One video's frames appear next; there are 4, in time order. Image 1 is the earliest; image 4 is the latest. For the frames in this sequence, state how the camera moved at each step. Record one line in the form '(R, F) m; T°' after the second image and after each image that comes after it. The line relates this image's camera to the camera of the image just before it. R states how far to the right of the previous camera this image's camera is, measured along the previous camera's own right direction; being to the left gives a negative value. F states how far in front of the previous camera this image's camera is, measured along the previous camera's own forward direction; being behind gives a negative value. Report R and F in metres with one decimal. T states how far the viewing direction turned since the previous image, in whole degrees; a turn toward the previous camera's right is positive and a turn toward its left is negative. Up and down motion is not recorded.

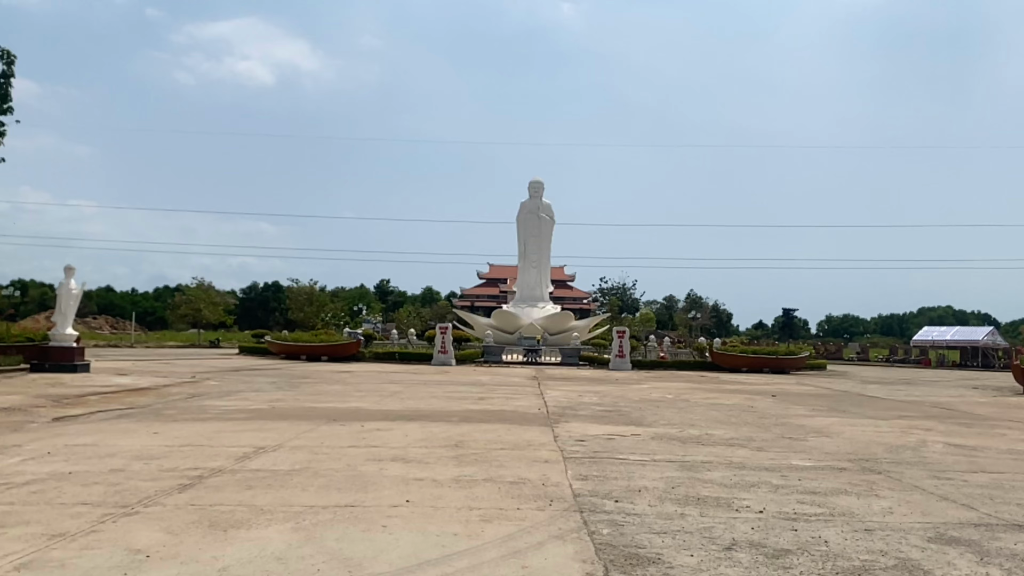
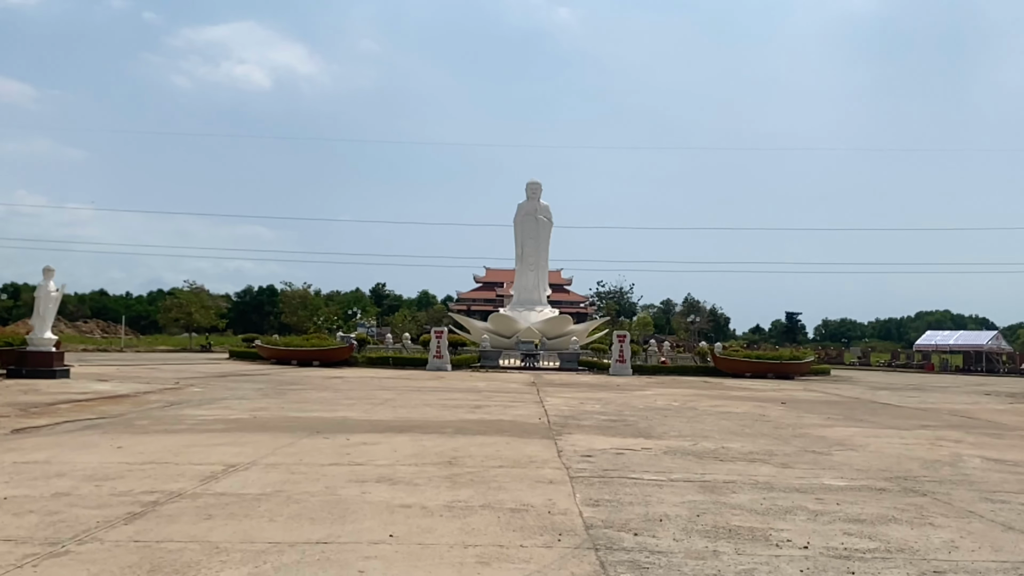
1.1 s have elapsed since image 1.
(0.0, +0.8) m; 0°
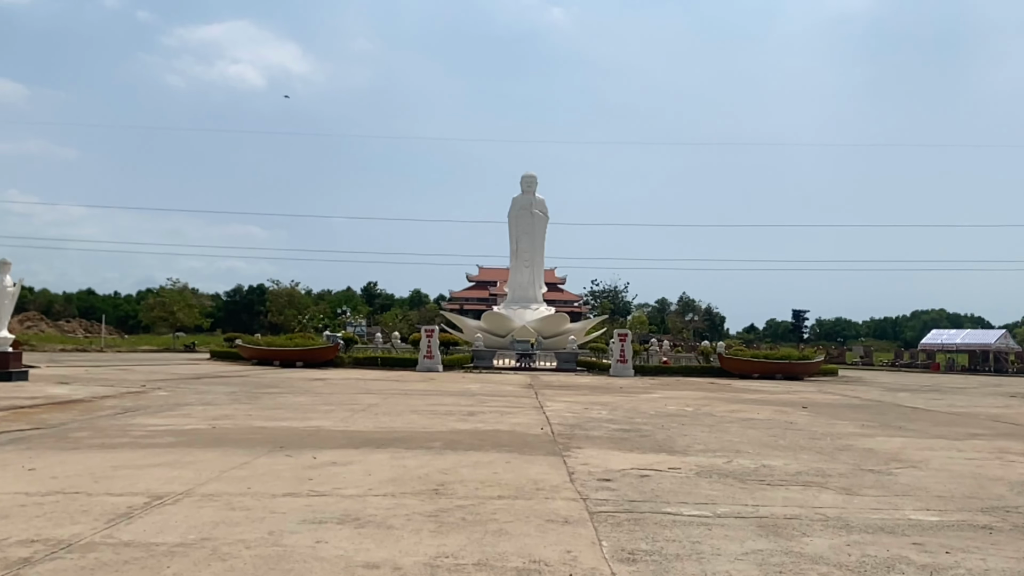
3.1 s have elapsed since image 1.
(-0.1, +1.5) m; +1°
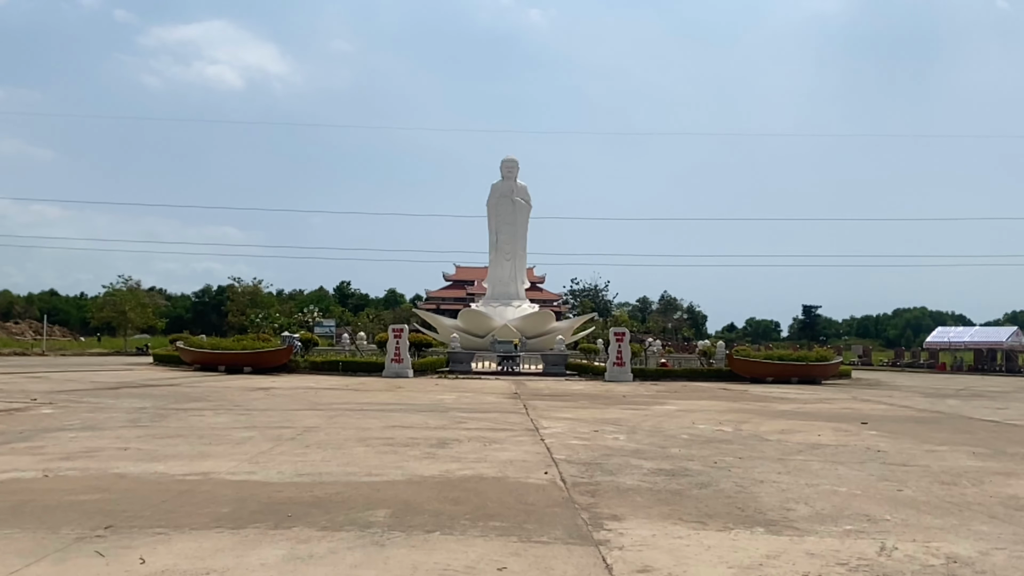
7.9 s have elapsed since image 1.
(-0.1, +3.5) m; +2°
